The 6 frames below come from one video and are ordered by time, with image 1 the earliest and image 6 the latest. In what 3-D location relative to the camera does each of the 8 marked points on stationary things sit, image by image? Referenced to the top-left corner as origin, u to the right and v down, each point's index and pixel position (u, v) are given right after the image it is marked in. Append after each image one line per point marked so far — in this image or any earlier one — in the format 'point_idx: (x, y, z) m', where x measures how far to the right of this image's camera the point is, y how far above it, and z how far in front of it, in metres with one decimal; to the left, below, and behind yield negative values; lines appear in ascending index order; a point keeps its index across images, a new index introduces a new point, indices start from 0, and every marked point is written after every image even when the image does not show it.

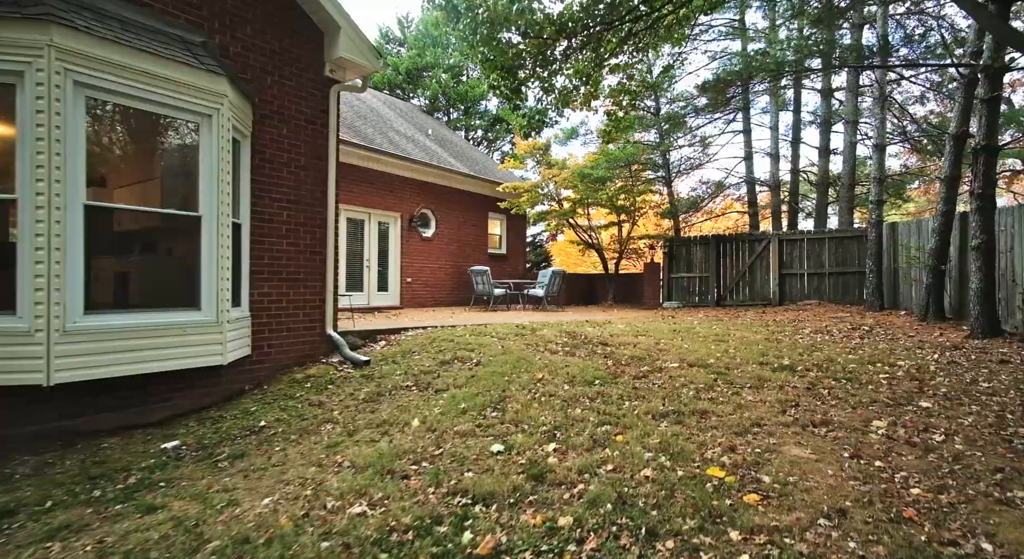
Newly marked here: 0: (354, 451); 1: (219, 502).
0: (-1.1, -1.2, +3.7) m
1: (-1.7, -1.3, +3.1) m
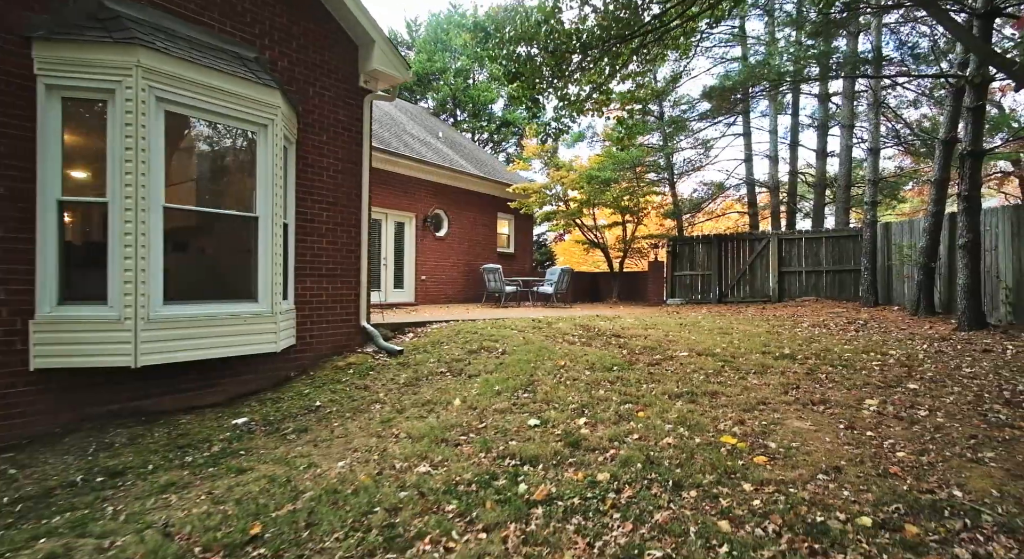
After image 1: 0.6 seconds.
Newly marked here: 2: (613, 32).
0: (-0.8, -1.1, +4.2) m
1: (-1.4, -1.2, +3.5) m
2: (+1.3, +3.1, +6.5) m
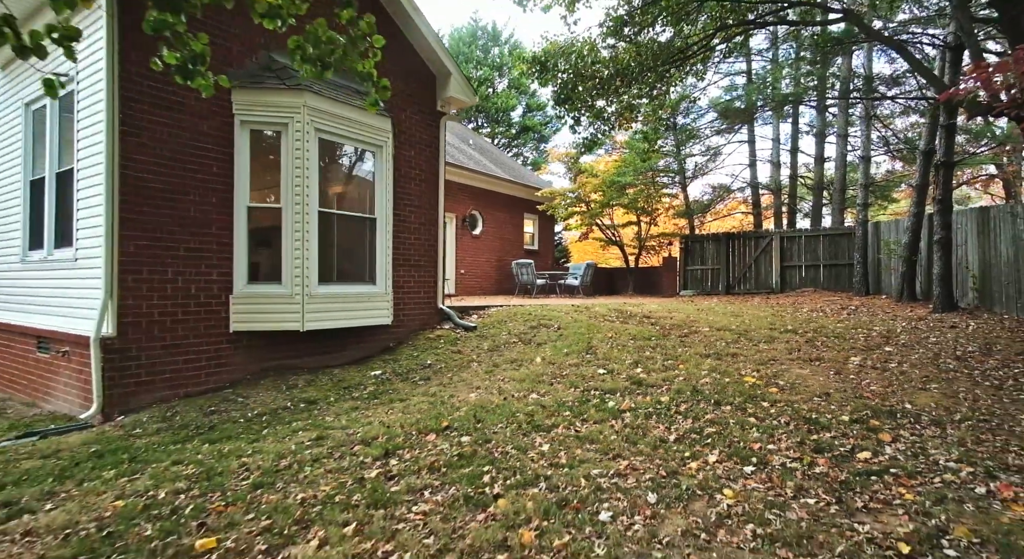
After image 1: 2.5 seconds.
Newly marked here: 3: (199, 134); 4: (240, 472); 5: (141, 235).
0: (0.0, -1.0, +5.5) m
1: (-0.7, -1.1, +4.9) m
2: (+2.1, +3.2, +7.9) m
3: (-3.1, +1.4, +5.1) m
4: (-1.7, -1.2, +3.3) m
5: (-3.4, +0.4, +4.8) m
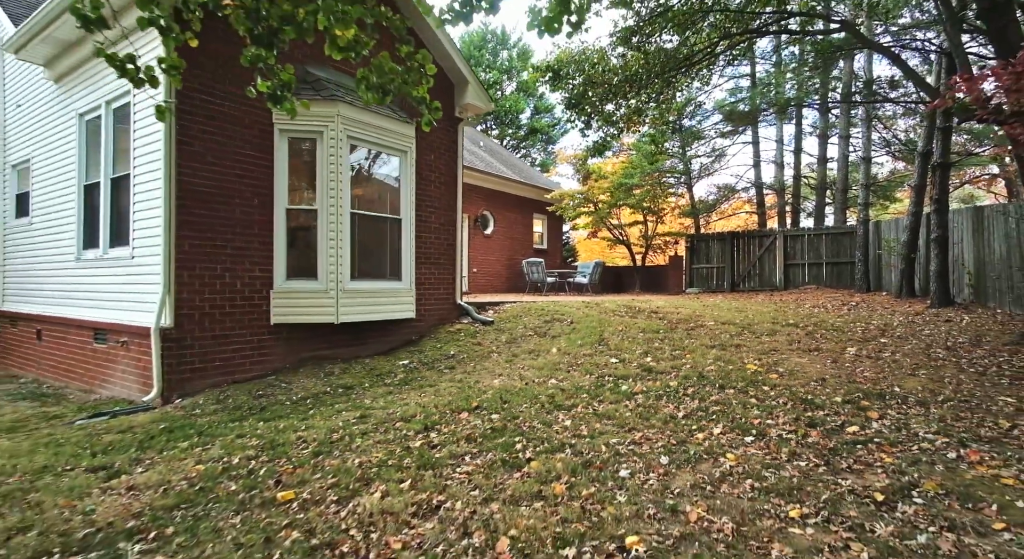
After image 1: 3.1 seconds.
0: (+0.2, -0.9, +6.0) m
1: (-0.5, -1.0, +5.4) m
2: (+2.3, +3.3, +8.3) m
3: (-2.9, +1.5, +5.6) m
4: (-1.5, -1.2, +3.8) m
5: (-3.2, +0.4, +5.2) m
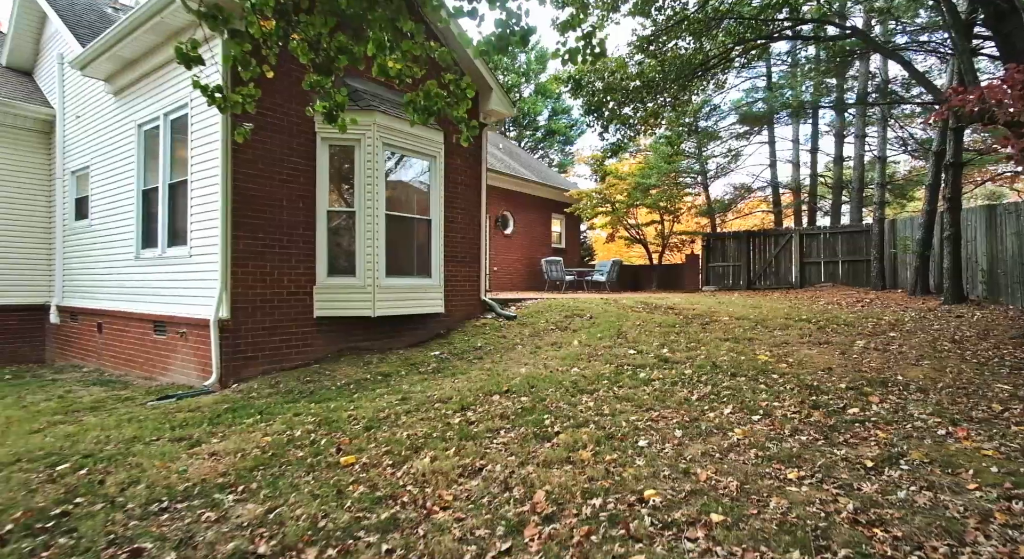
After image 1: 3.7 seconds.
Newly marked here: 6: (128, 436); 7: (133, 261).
0: (+0.5, -0.9, +6.4) m
1: (-0.2, -1.0, +5.8) m
2: (+2.6, +3.3, +8.7) m
3: (-2.6, +1.5, +6.1) m
4: (-1.3, -1.1, +4.2) m
5: (-2.9, +0.5, +5.7) m
6: (-2.9, -1.2, +4.0) m
7: (-5.0, +0.2, +6.9) m
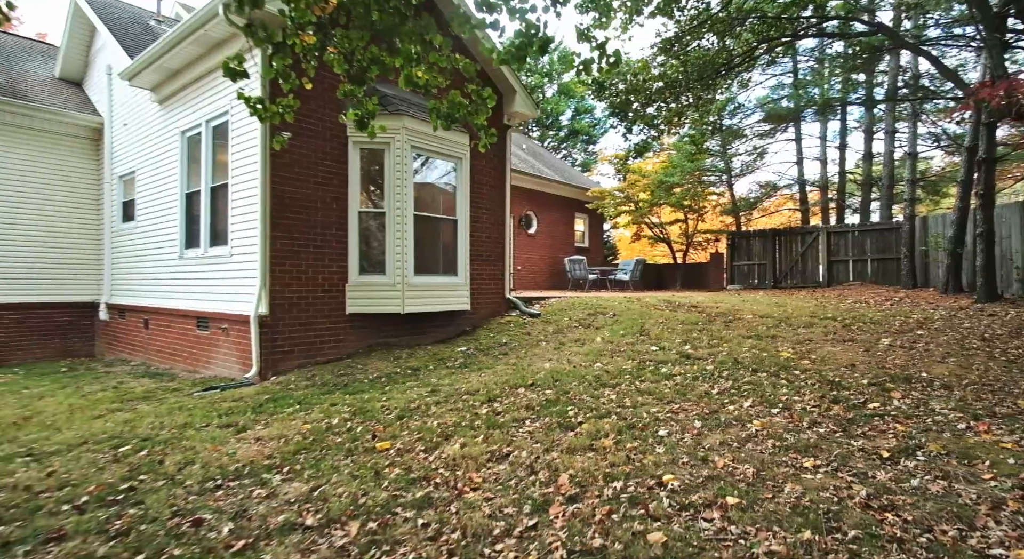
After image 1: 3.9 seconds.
0: (+0.8, -0.9, +6.5) m
1: (+0.1, -1.0, +6.0) m
2: (+3.0, +3.4, +8.7) m
3: (-2.3, +1.5, +6.4) m
4: (-1.1, -1.1, +4.5) m
5: (-2.6, +0.5, +6.0) m
6: (-2.7, -1.2, +4.3) m
7: (-4.7, +0.3, +7.3) m
